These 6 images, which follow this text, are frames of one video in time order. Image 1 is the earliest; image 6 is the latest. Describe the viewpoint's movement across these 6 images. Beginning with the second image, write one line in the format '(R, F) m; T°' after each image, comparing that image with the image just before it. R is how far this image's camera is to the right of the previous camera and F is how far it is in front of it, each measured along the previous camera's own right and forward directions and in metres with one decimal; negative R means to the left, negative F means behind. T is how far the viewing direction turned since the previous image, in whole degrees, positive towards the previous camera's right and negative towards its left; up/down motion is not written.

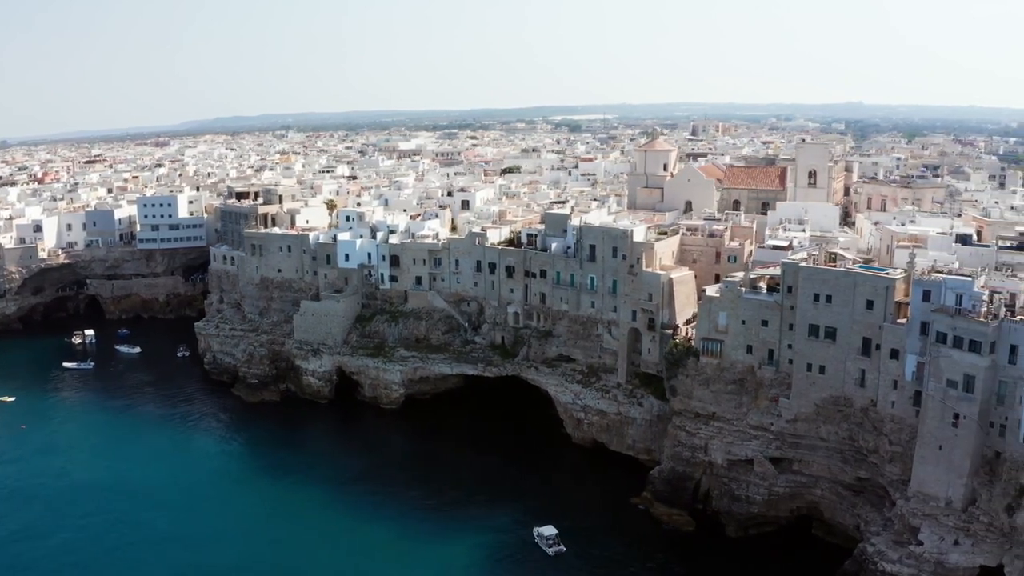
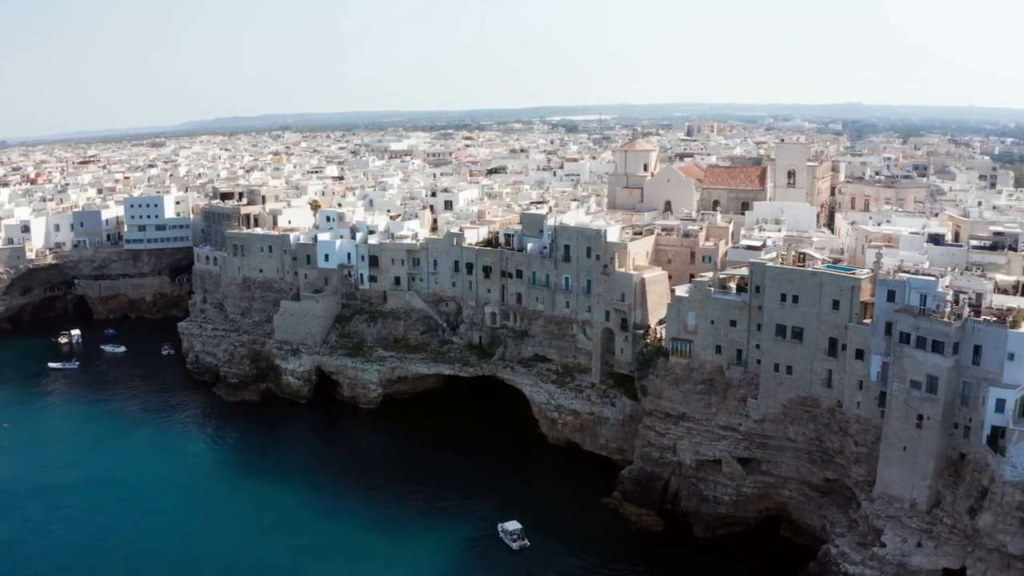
(+2.1, 0.0) m; -1°
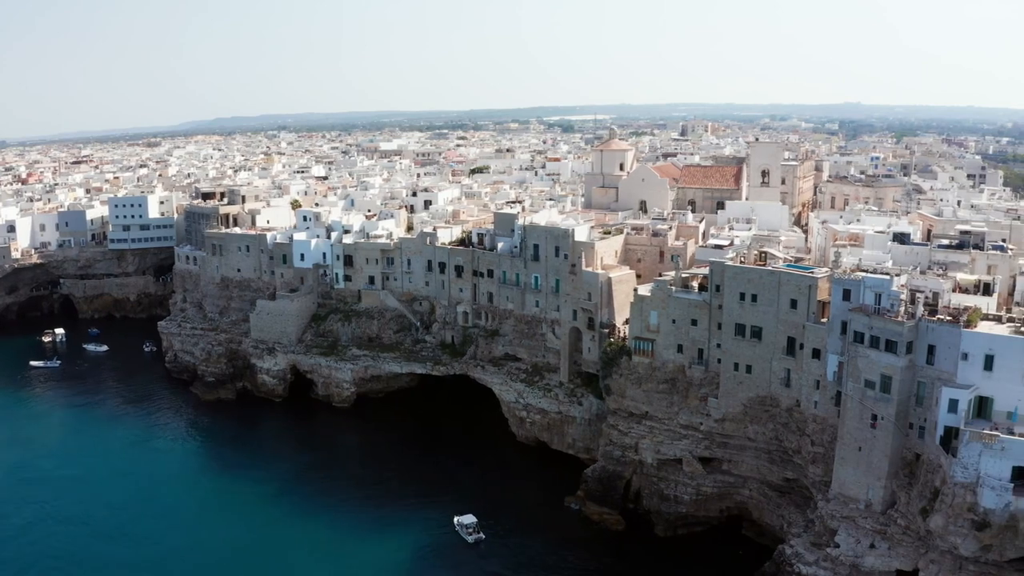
(+2.6, -0.1) m; -1°
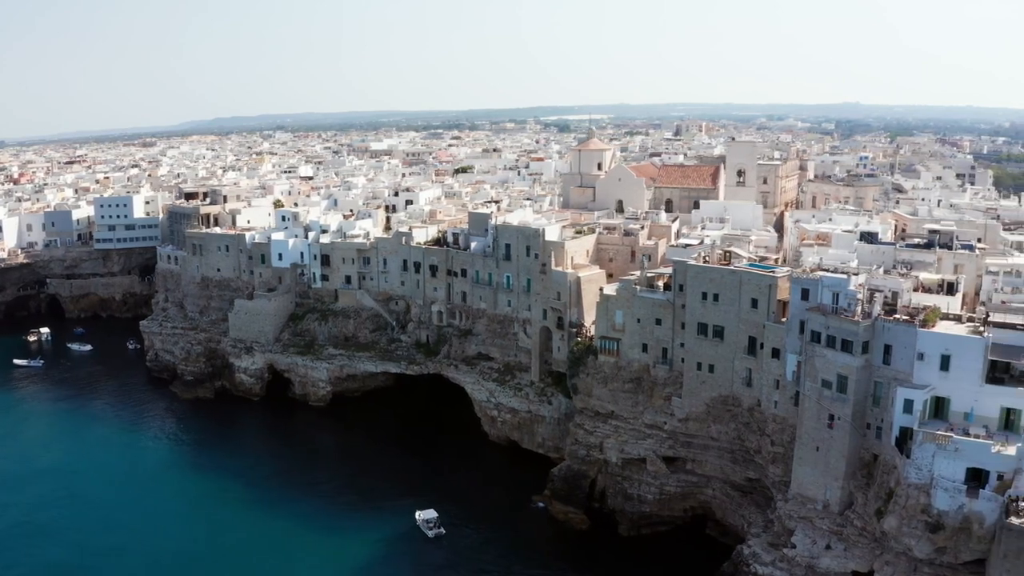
(+2.3, -0.1) m; -1°
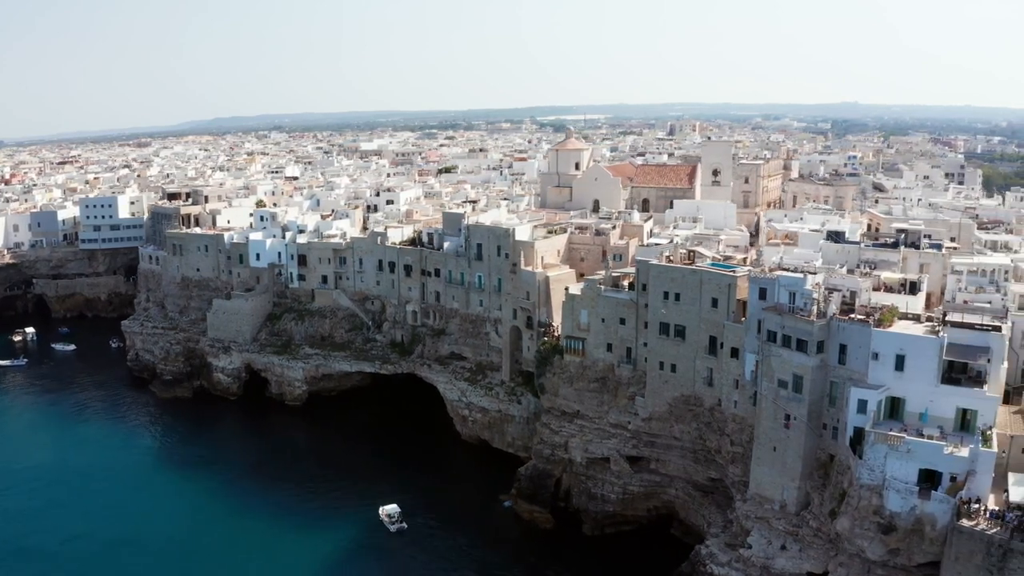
(+2.3, -0.1) m; -1°
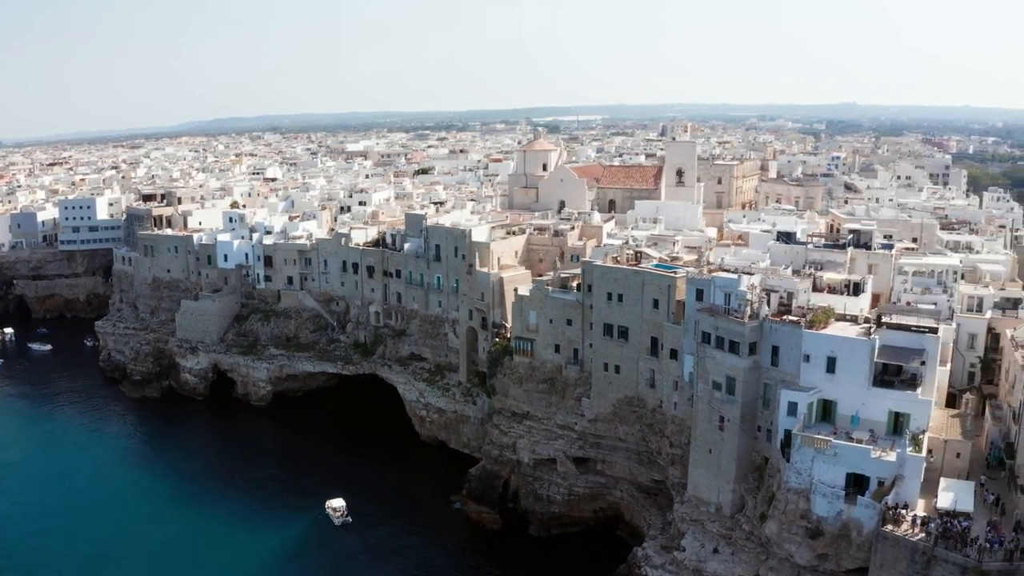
(+3.5, 0.0) m; -1°
